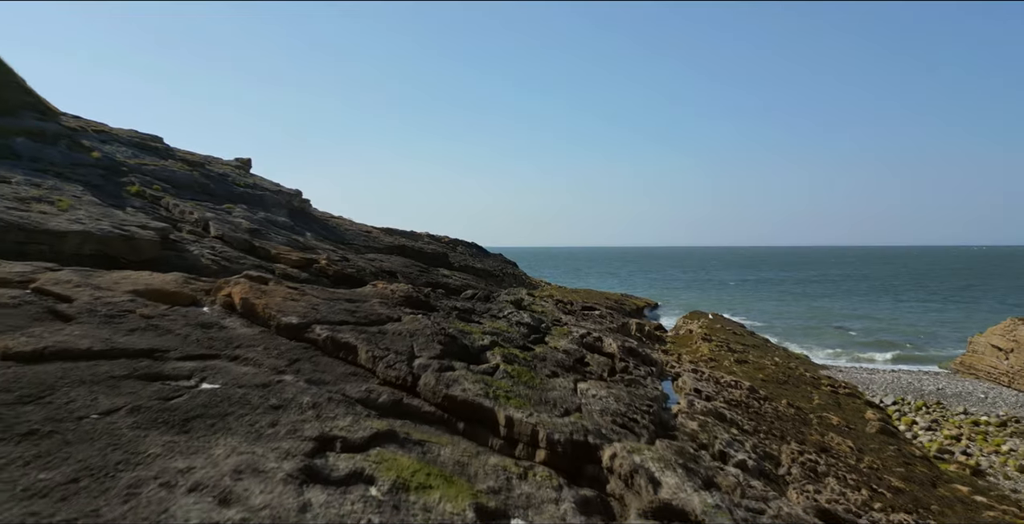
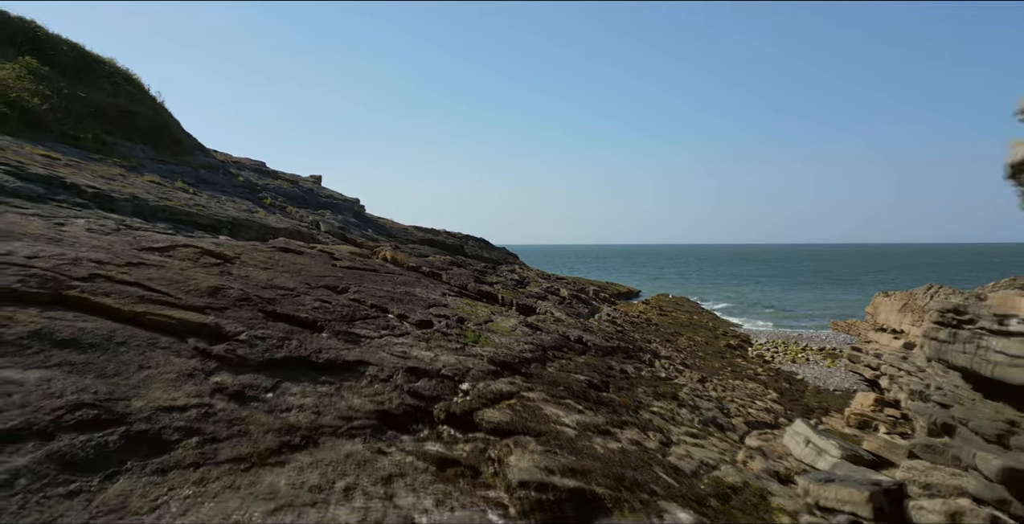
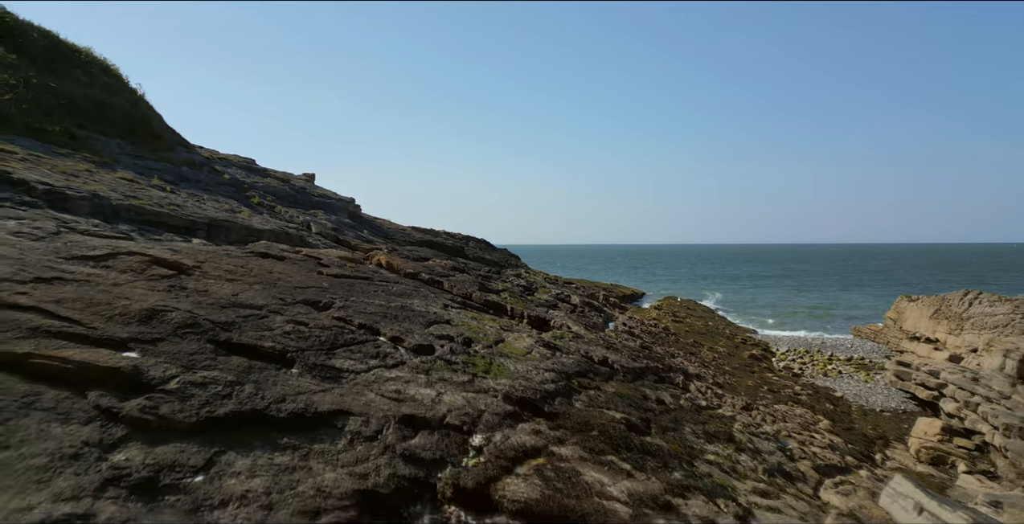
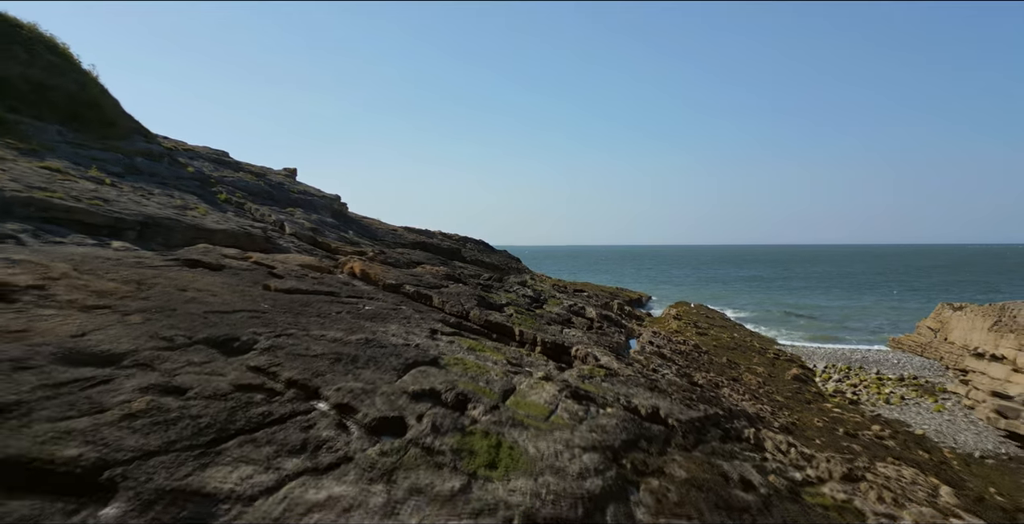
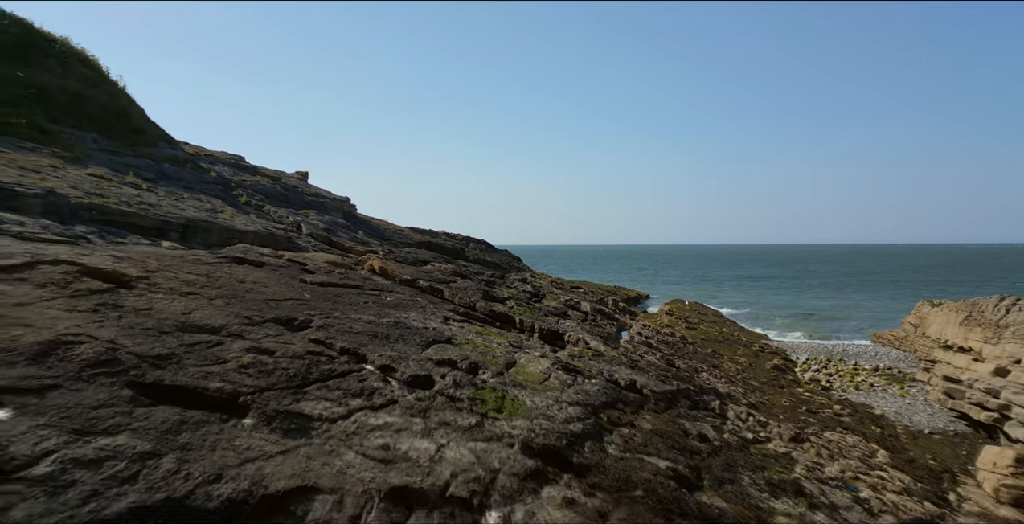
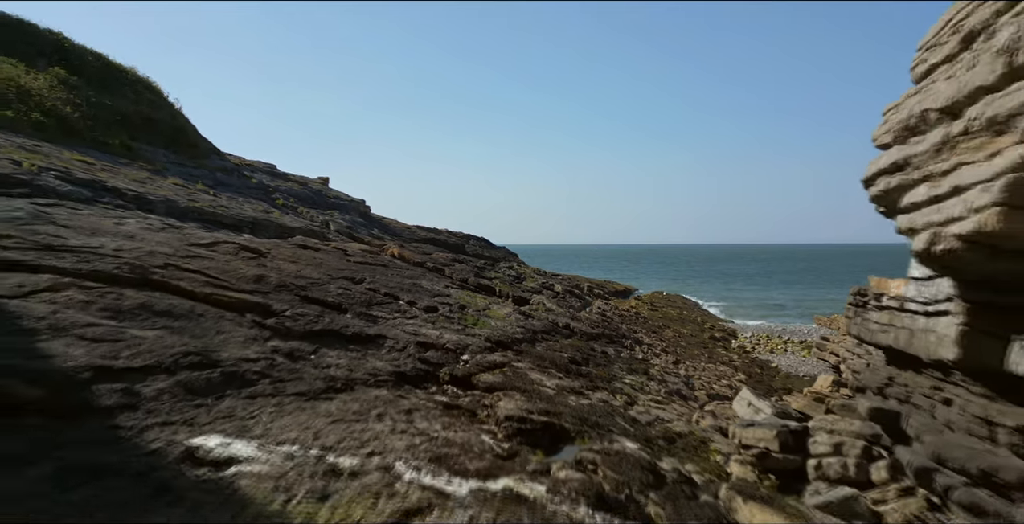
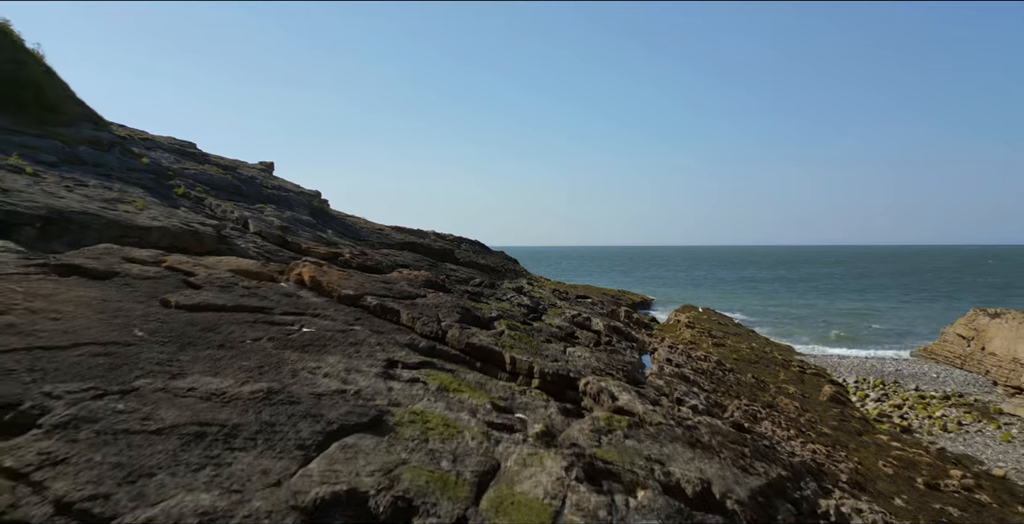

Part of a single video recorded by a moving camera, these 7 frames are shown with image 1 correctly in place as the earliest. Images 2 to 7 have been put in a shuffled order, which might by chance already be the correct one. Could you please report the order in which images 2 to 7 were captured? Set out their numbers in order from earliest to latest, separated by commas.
7, 4, 5, 3, 2, 6
